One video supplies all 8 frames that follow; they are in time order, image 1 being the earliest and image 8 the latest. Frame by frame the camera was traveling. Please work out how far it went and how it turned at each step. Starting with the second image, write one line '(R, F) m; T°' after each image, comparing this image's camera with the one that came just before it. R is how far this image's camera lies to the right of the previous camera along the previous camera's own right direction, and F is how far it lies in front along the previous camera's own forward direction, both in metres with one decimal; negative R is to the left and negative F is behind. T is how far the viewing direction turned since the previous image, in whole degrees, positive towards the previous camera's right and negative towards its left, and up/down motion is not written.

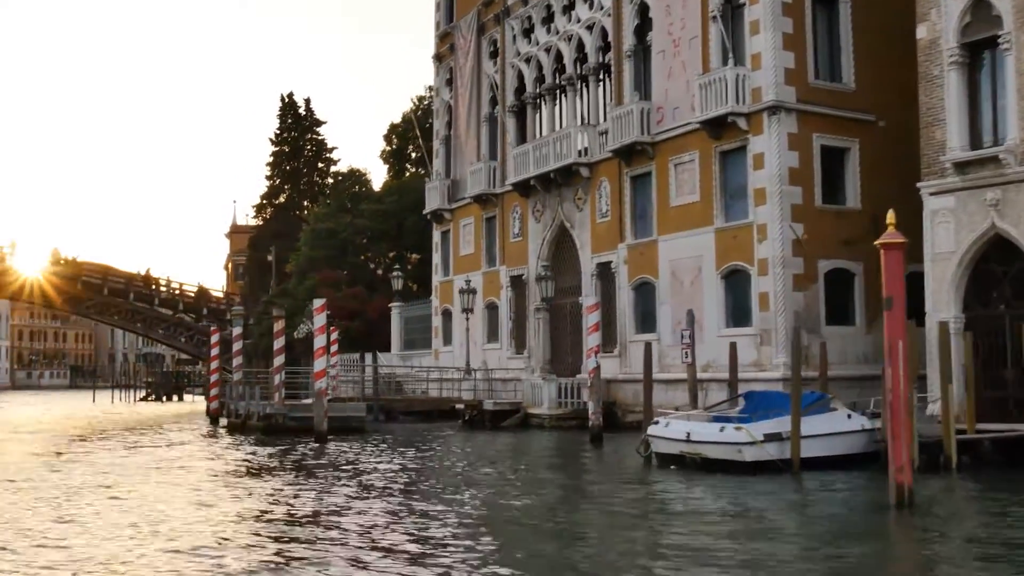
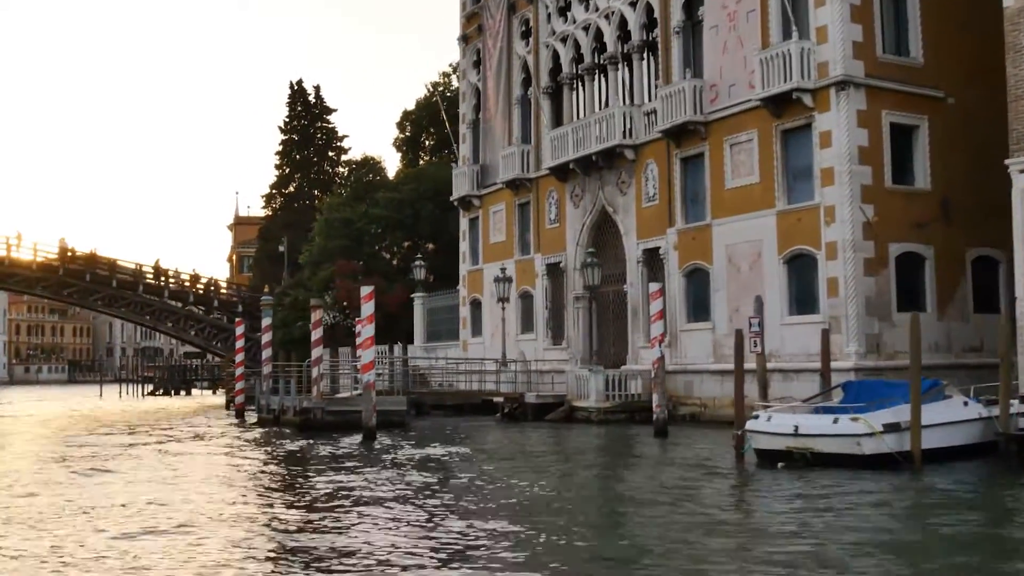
(-1.1, +1.2) m; 0°
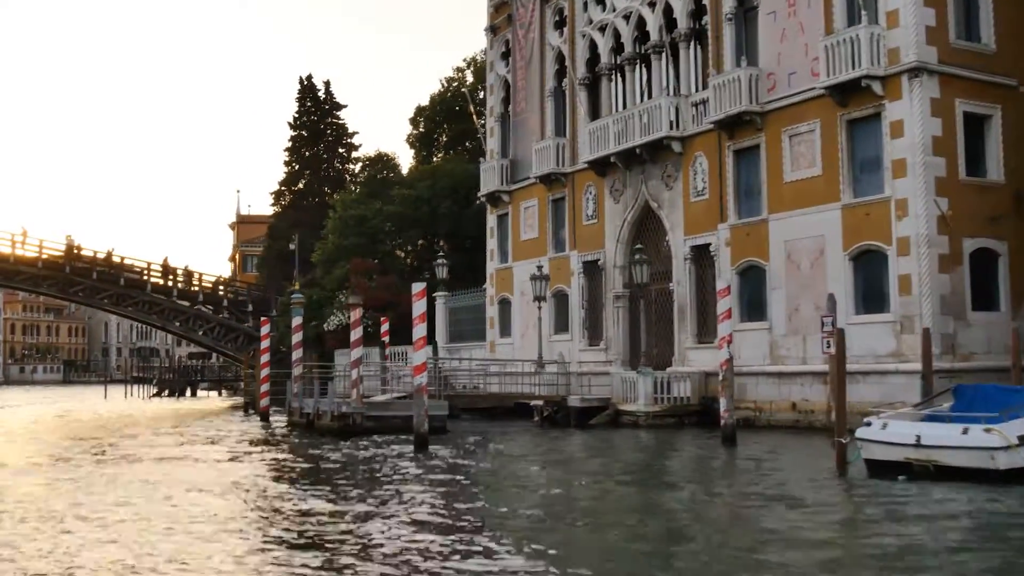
(-1.1, +1.1) m; 0°
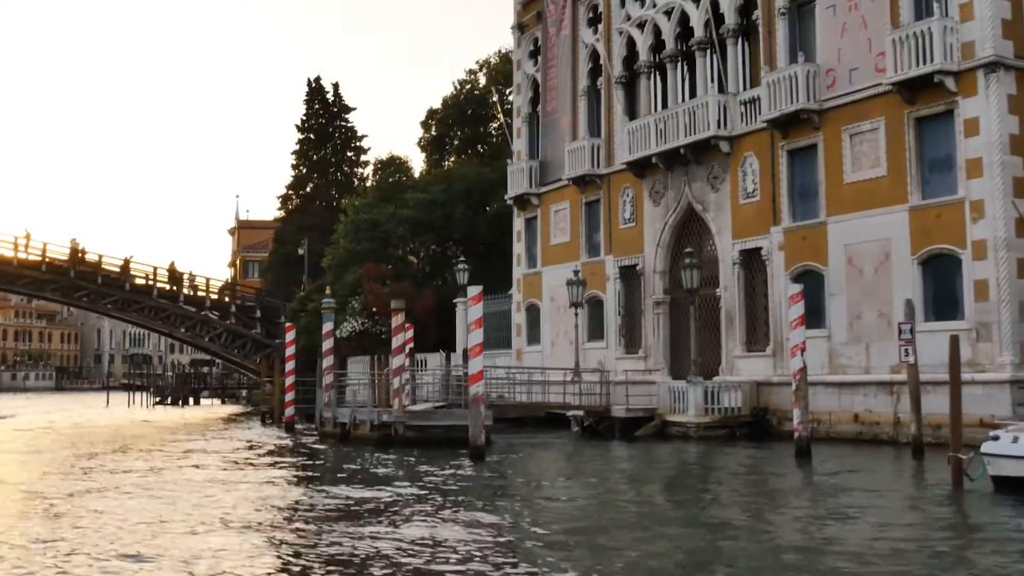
(-1.1, +1.1) m; +1°
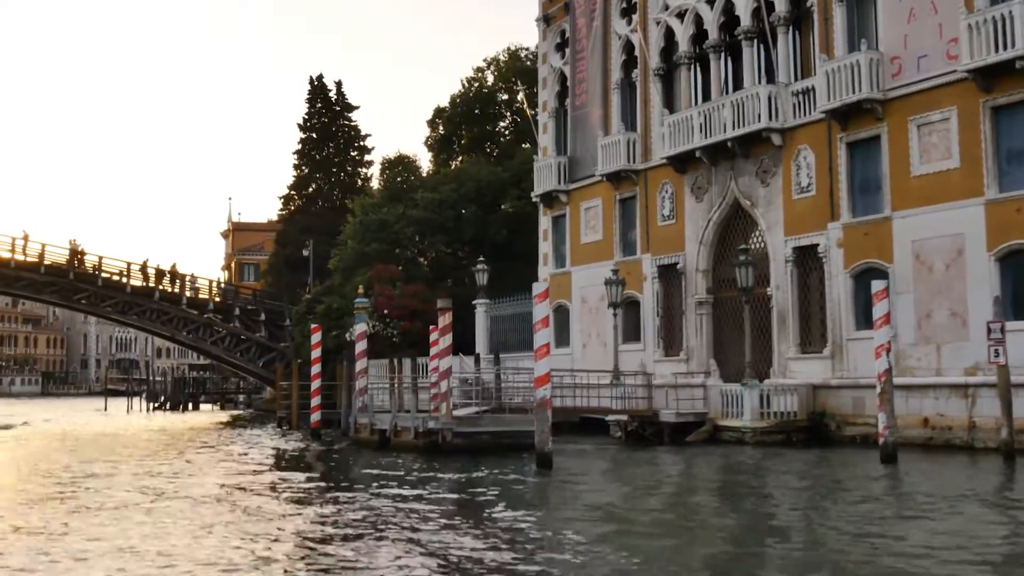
(-1.2, +1.1) m; +1°
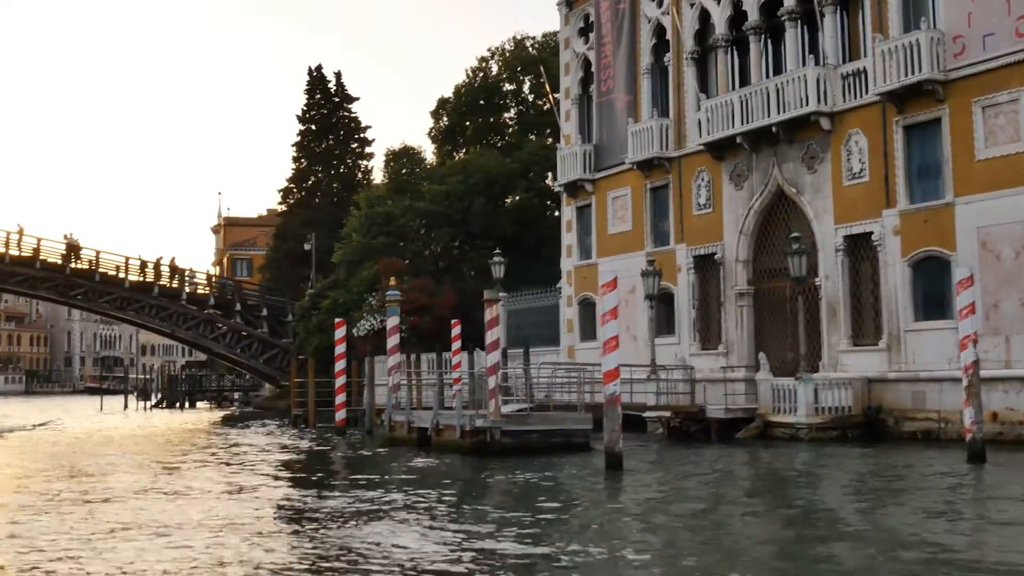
(-1.1, +1.0) m; +1°
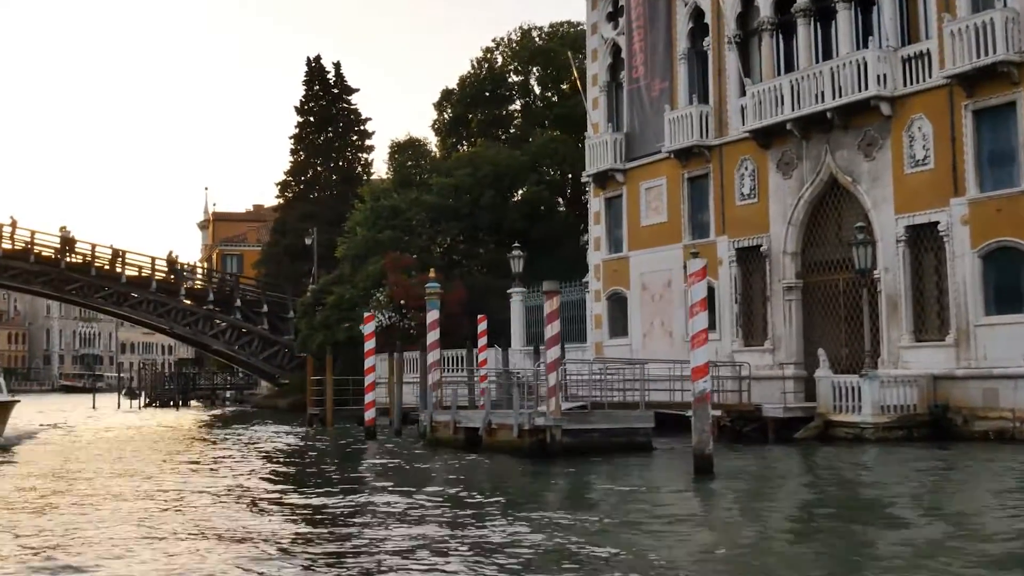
(-1.3, +1.2) m; +1°
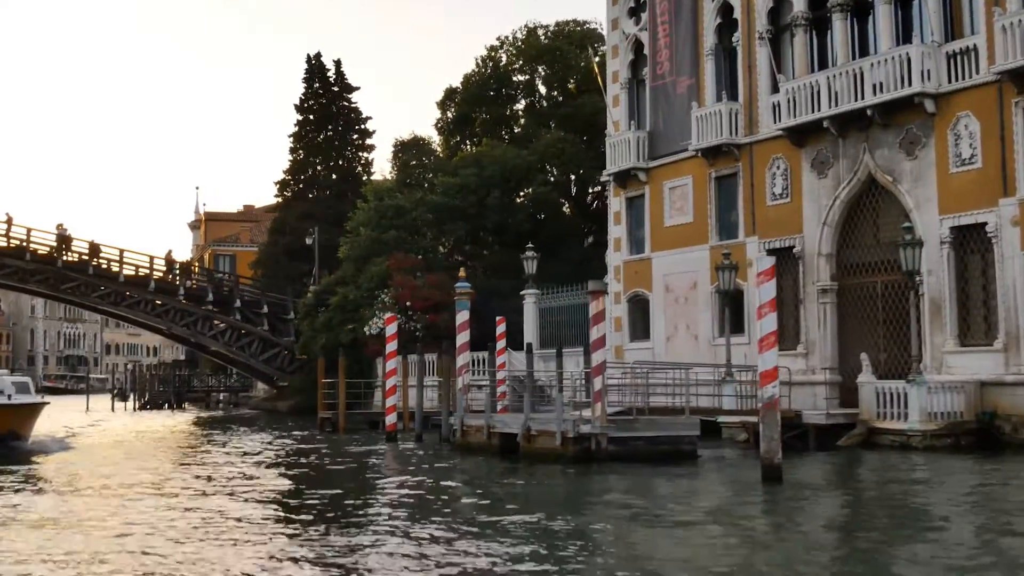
(-0.9, +0.8) m; +1°
